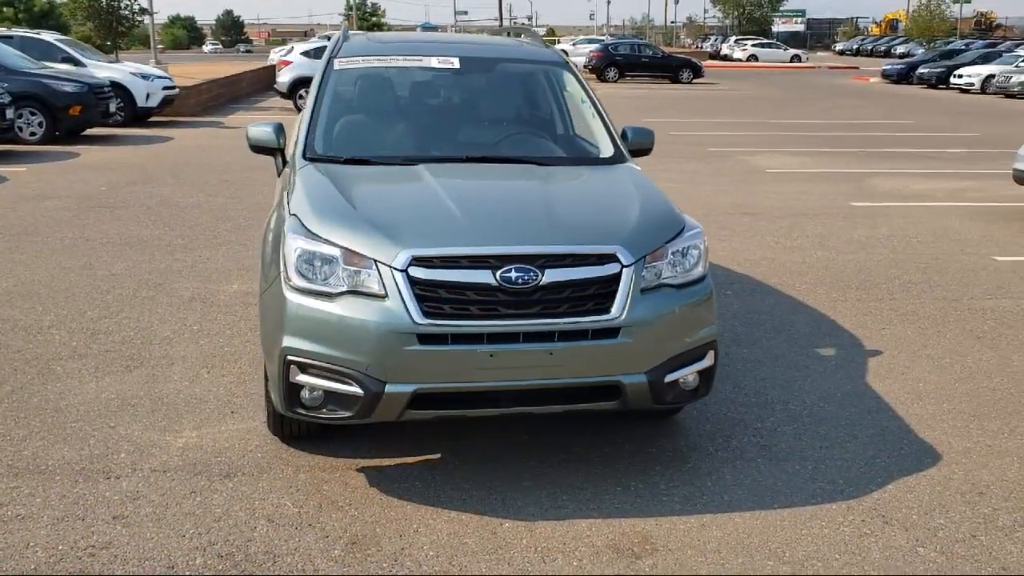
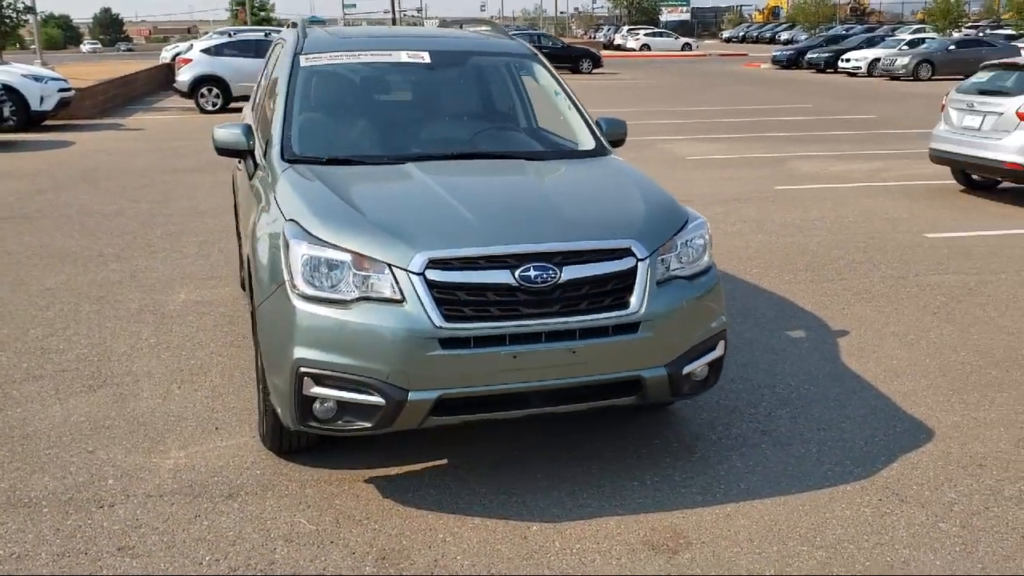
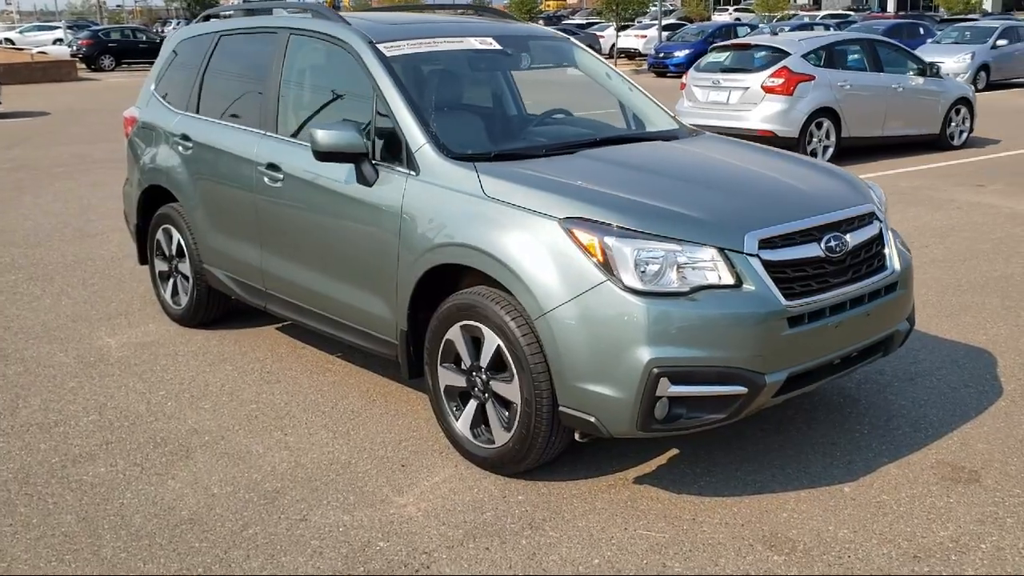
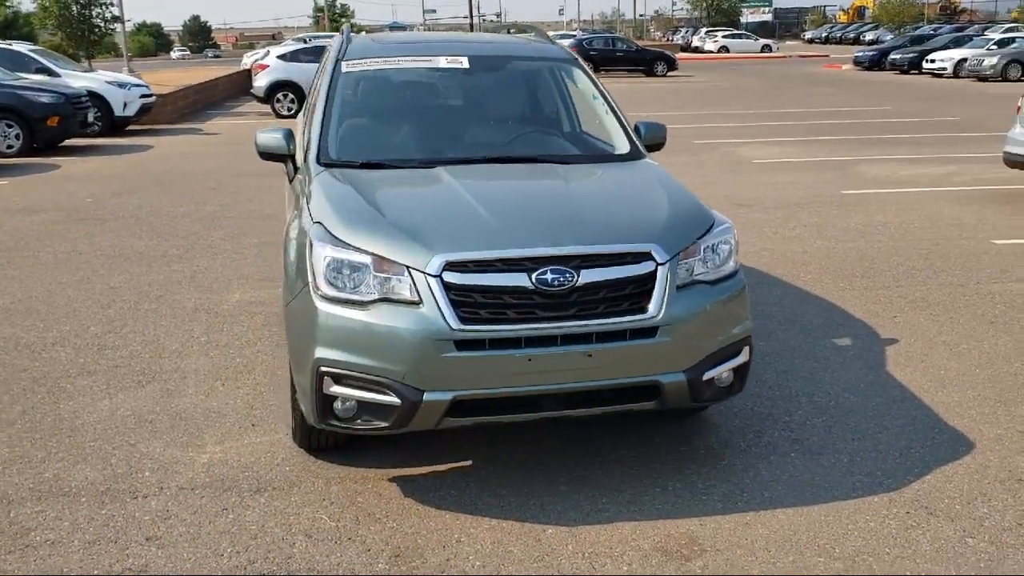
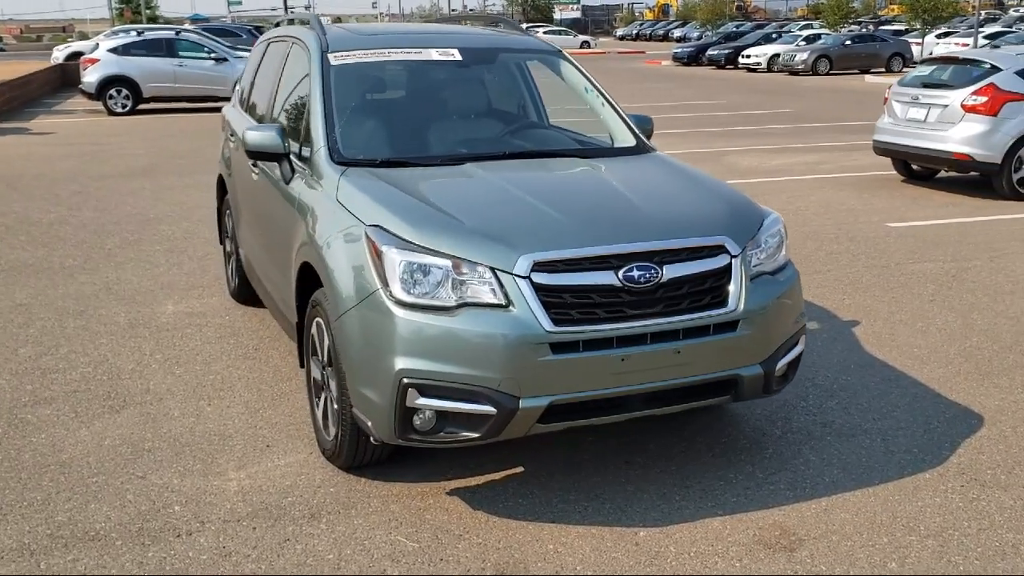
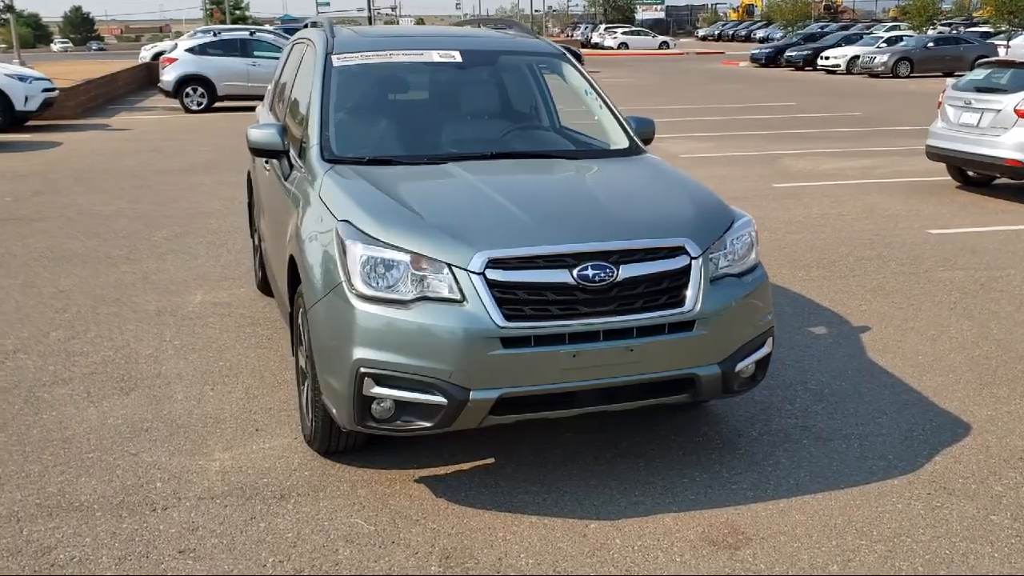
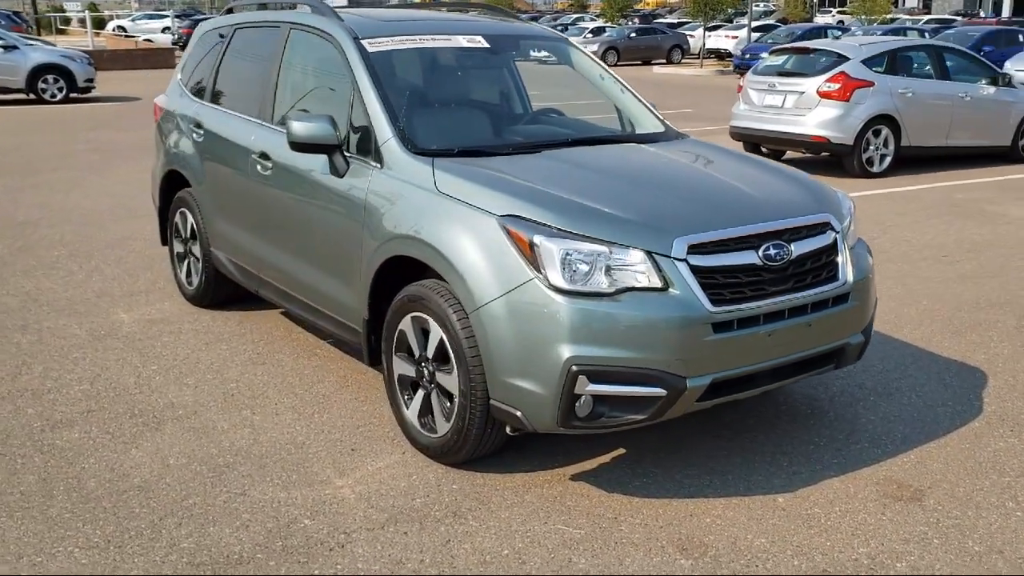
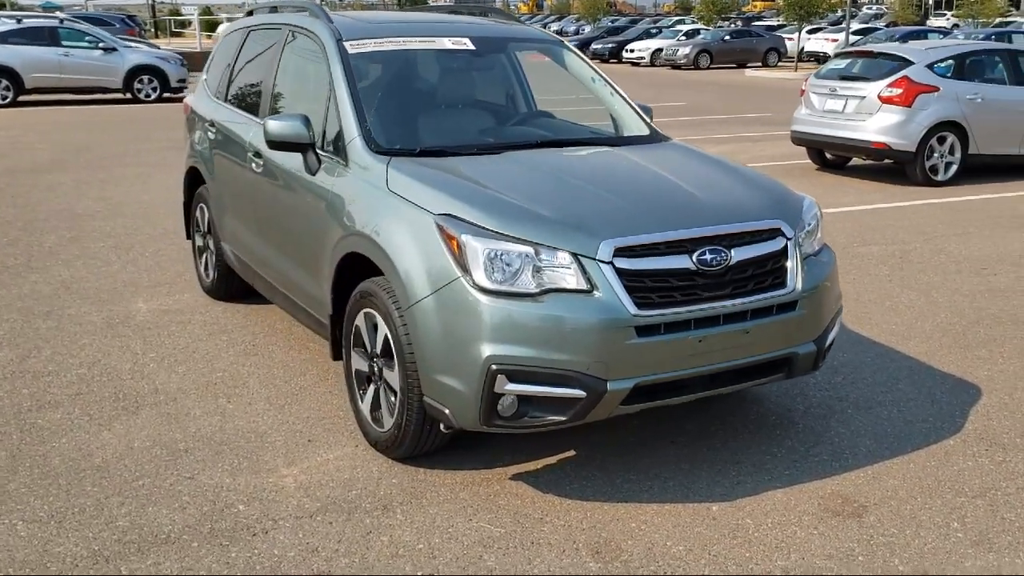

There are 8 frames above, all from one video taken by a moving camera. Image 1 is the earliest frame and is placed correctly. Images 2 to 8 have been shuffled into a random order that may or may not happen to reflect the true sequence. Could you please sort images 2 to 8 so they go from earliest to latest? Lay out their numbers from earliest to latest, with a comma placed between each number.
4, 2, 6, 5, 8, 7, 3
